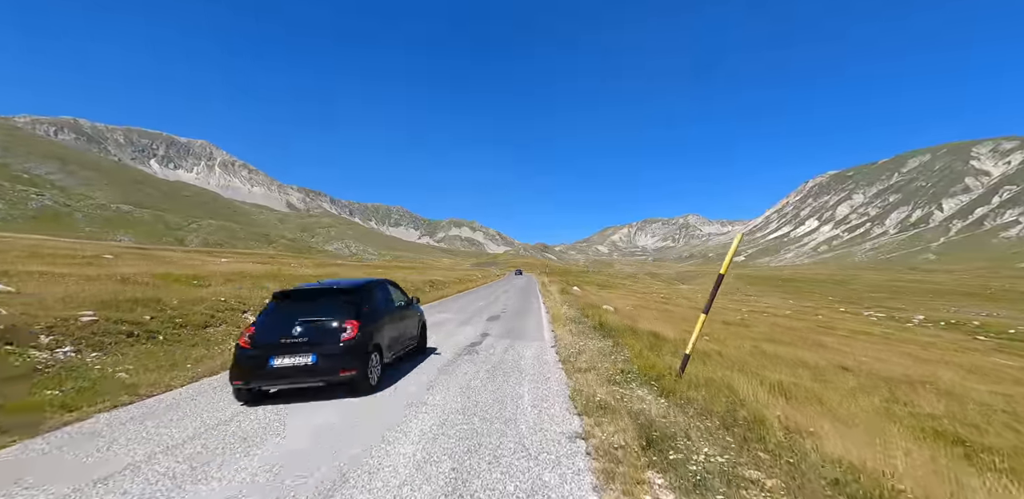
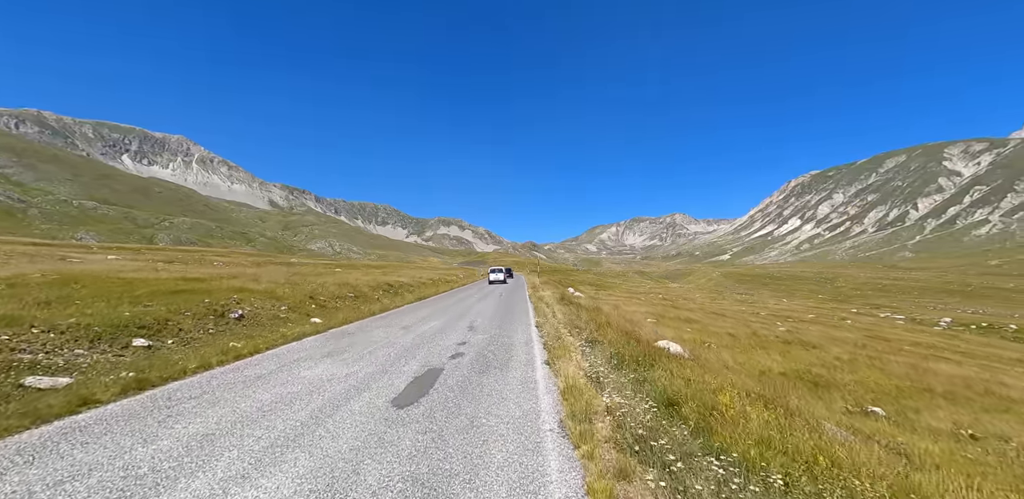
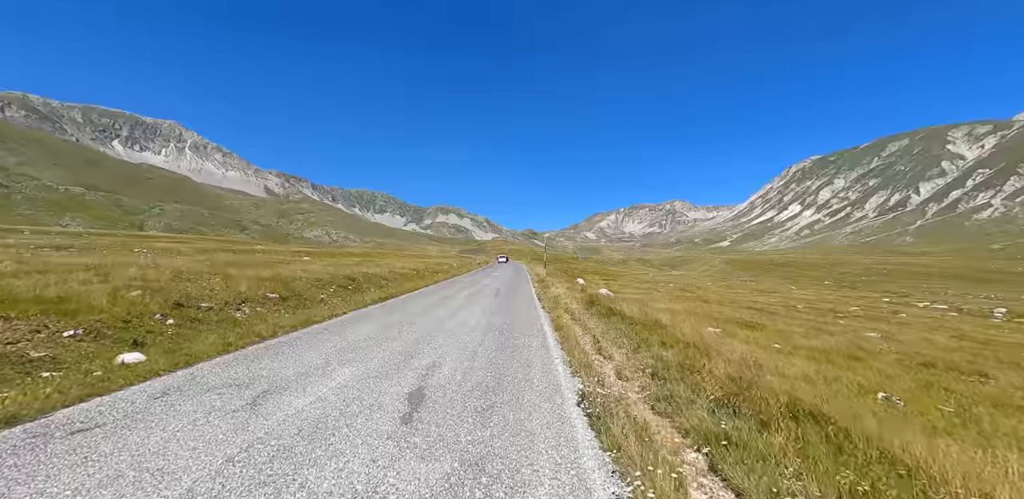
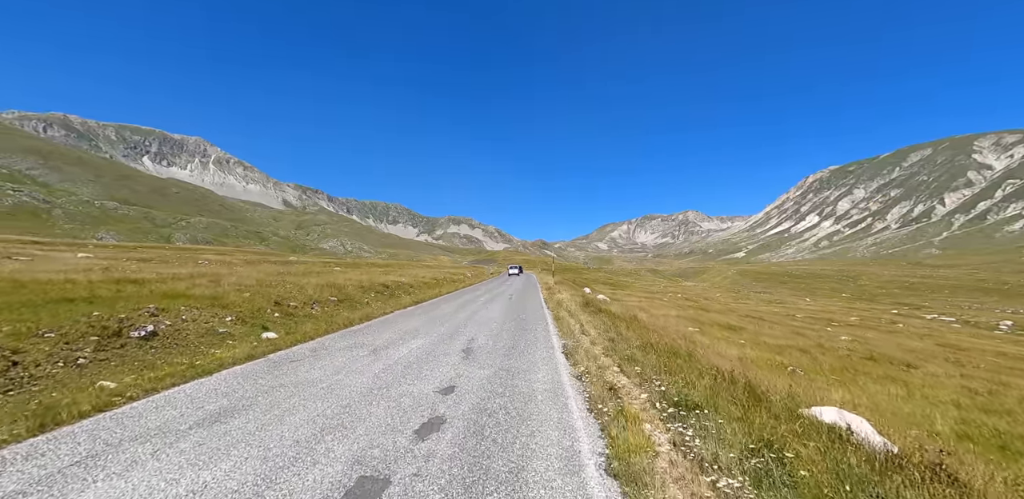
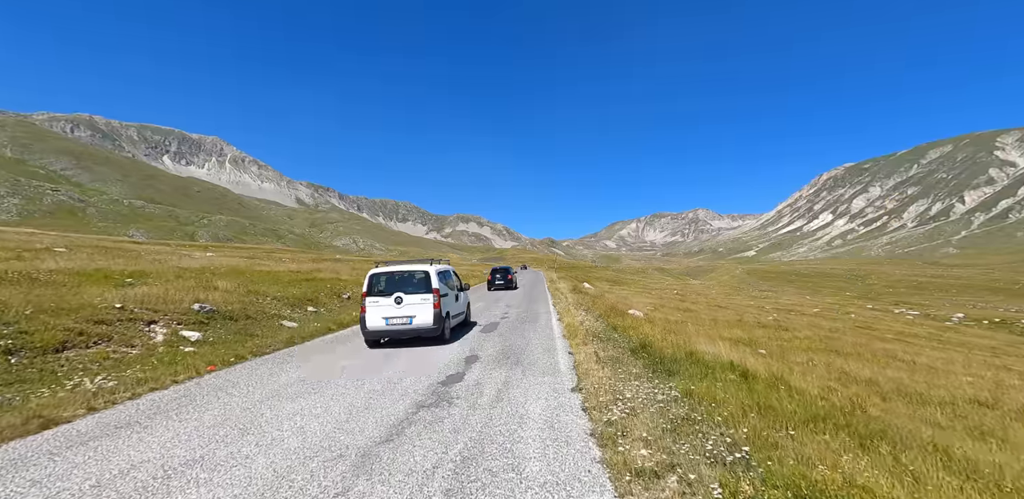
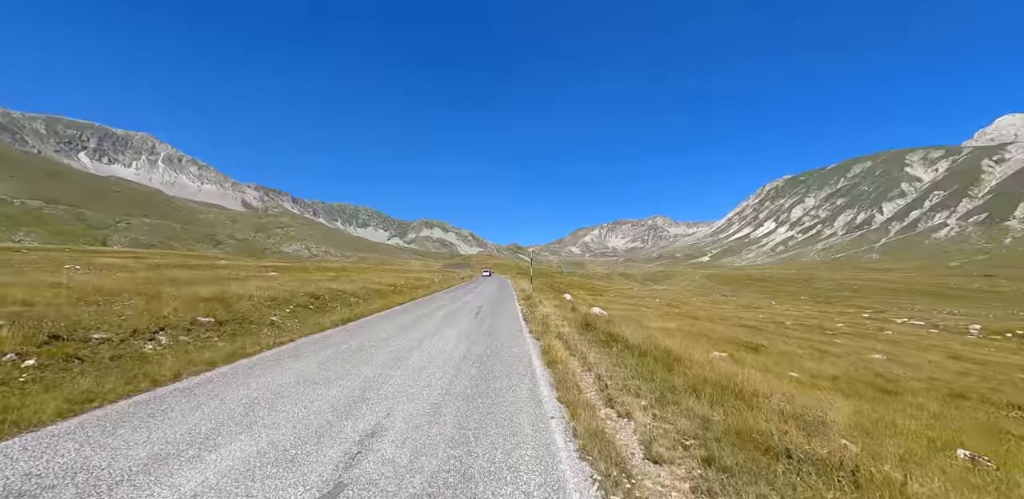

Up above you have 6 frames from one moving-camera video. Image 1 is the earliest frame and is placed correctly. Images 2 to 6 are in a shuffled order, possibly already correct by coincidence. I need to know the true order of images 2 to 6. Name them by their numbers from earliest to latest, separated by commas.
5, 2, 4, 3, 6
